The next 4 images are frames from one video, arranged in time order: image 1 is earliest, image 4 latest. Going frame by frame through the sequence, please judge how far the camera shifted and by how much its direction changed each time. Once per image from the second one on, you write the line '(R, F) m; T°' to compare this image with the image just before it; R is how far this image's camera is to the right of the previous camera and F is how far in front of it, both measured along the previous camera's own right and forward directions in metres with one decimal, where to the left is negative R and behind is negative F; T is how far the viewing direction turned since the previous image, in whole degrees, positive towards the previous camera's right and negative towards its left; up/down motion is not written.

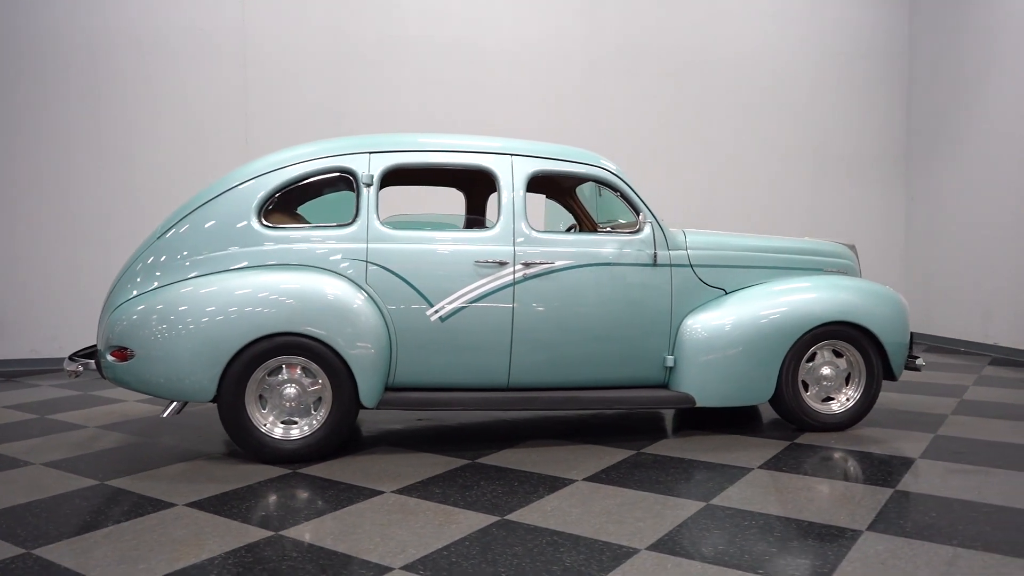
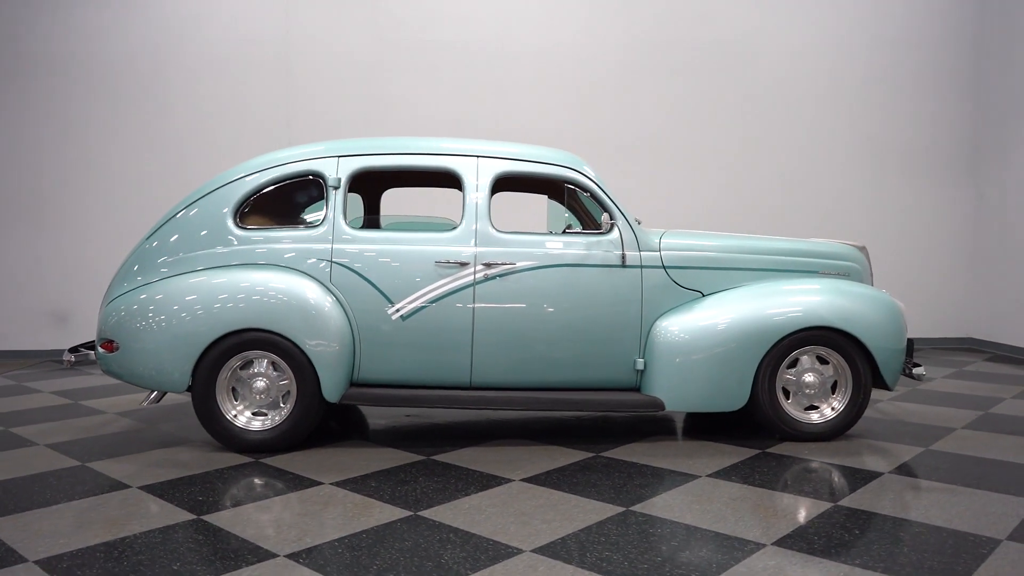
(+0.8, 0.0) m; -8°
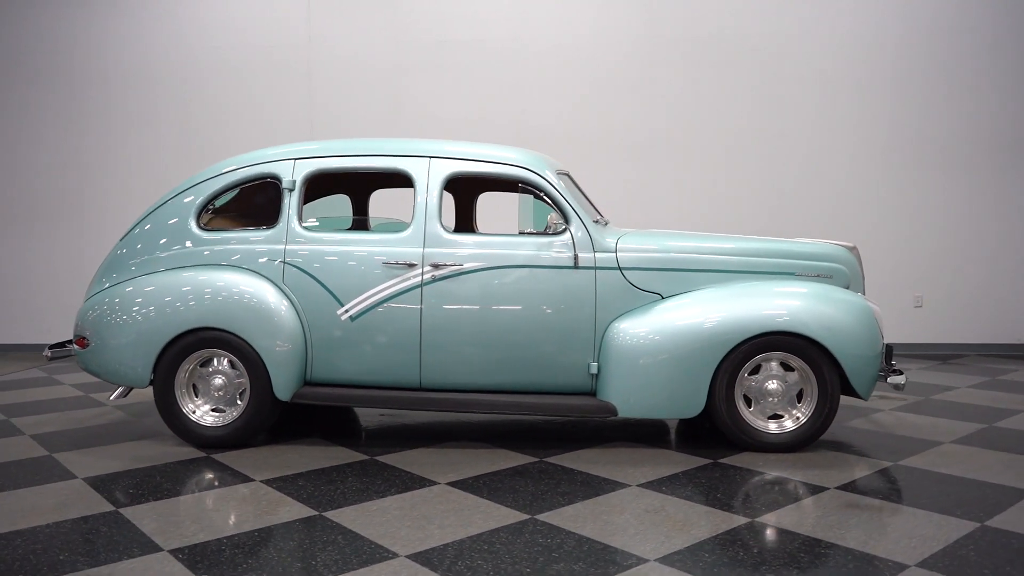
(+0.7, +0.1) m; -6°
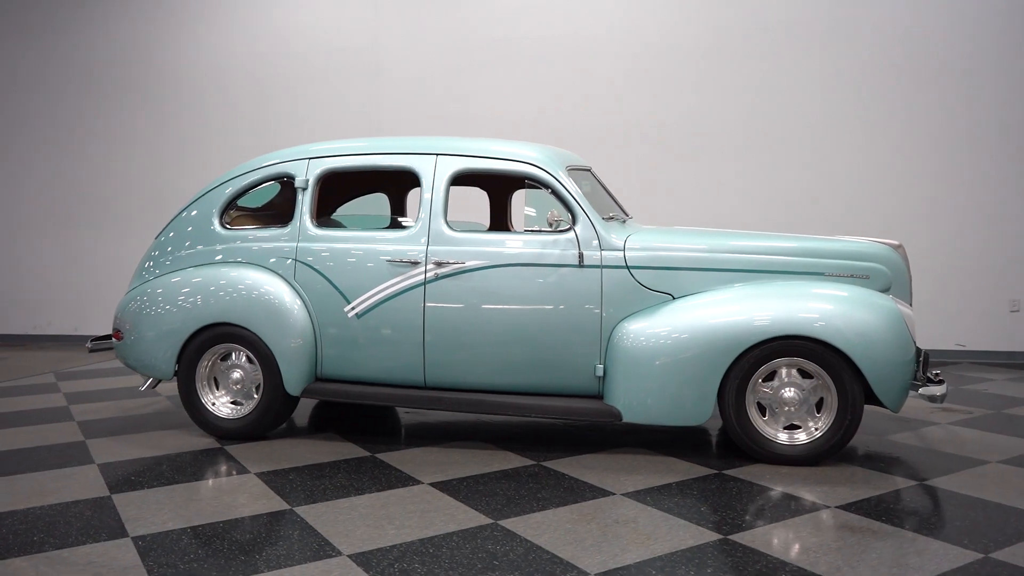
(+0.6, +0.1) m; -8°
